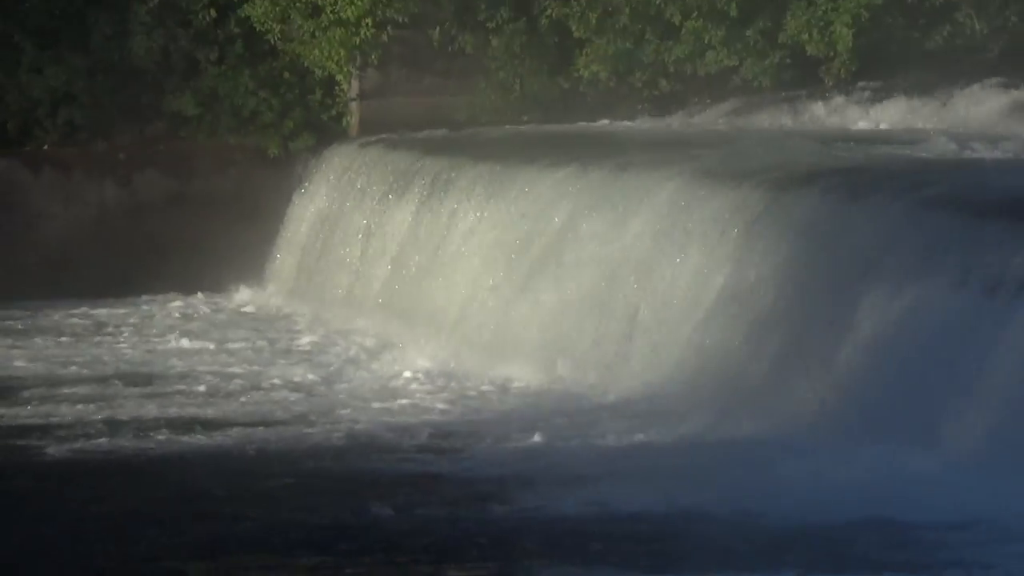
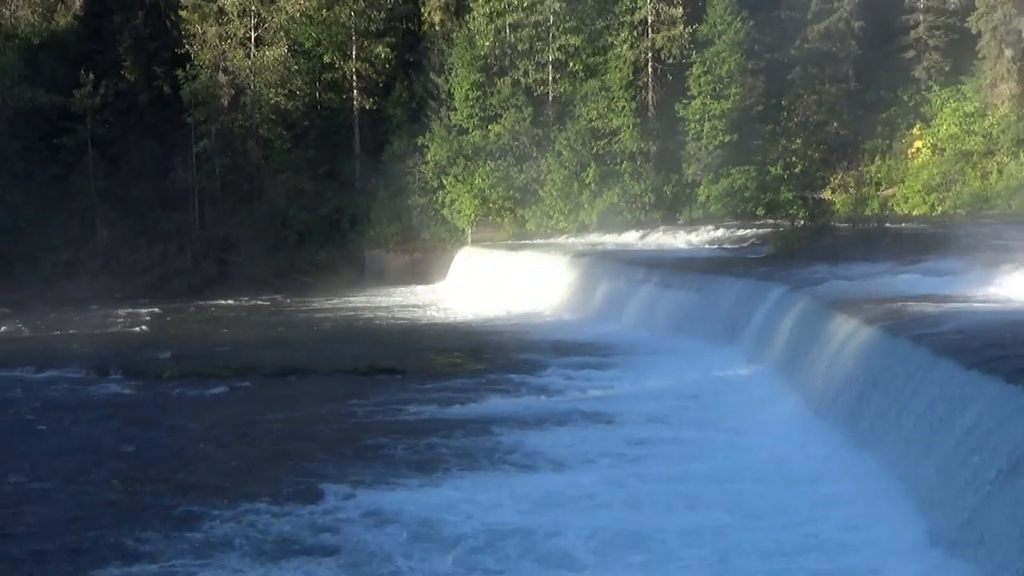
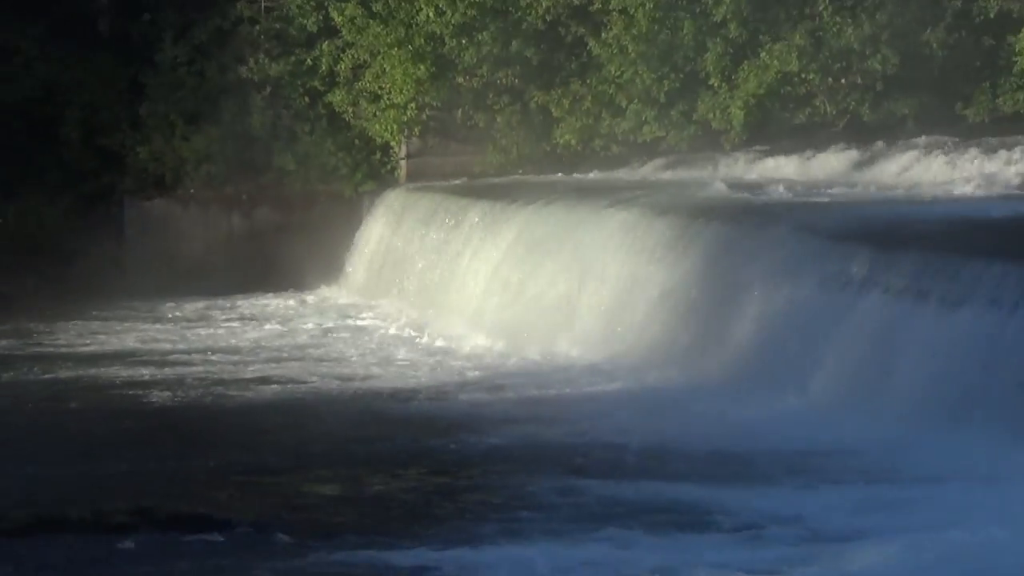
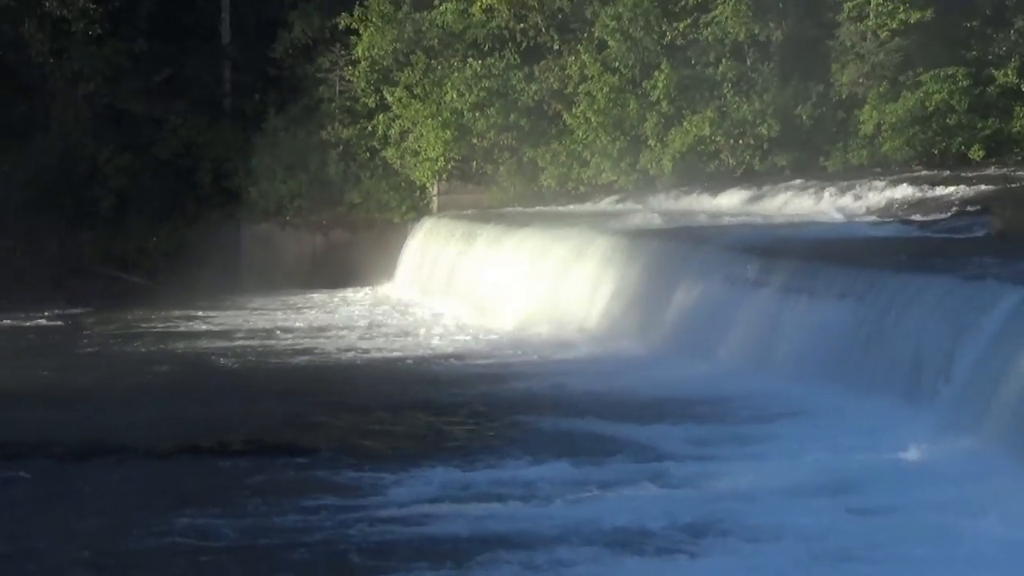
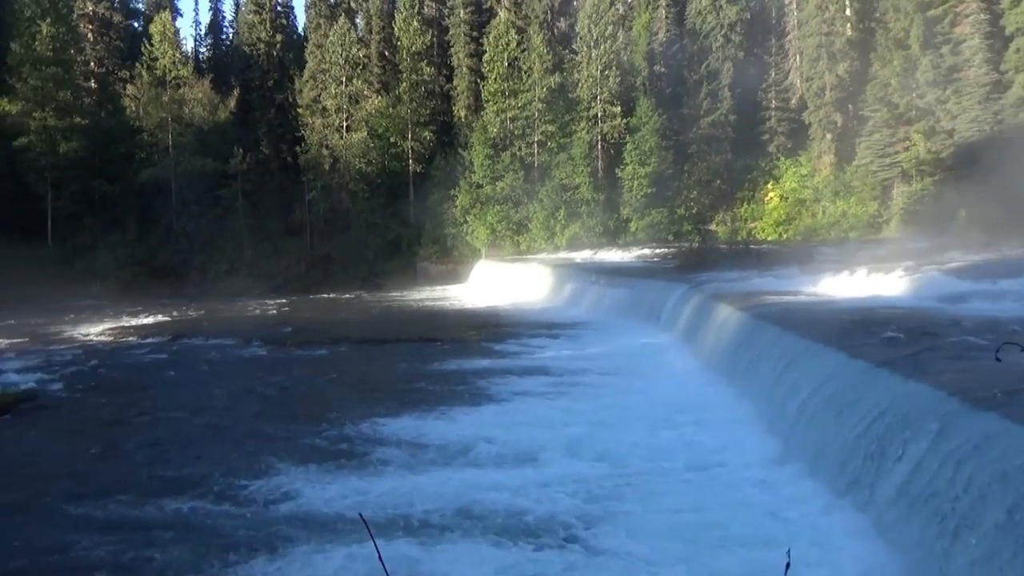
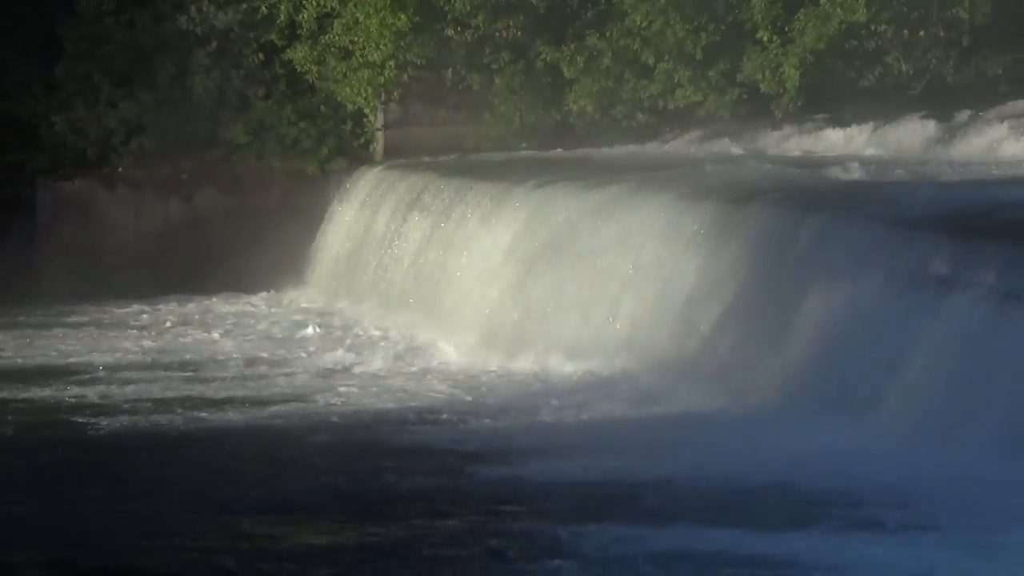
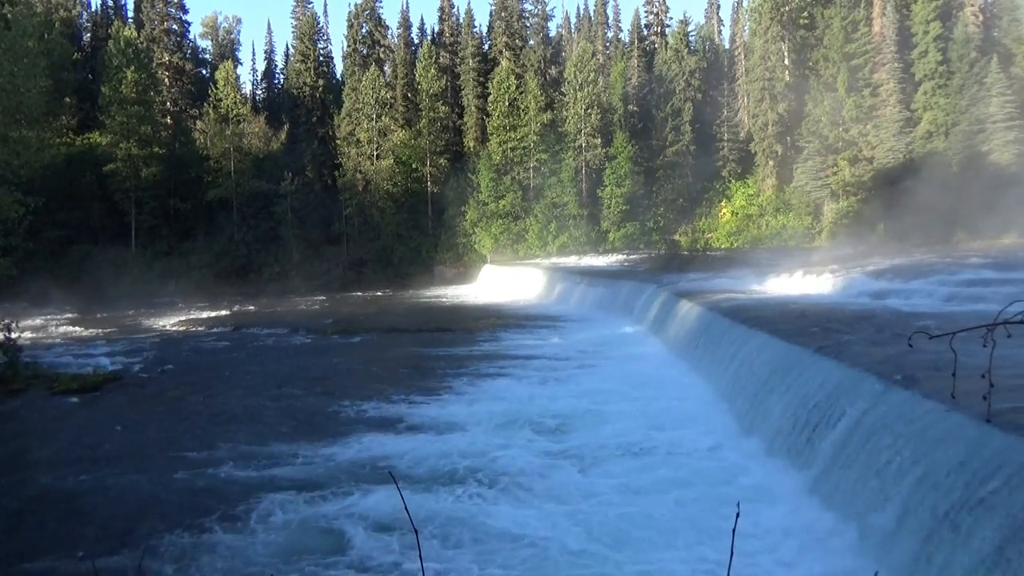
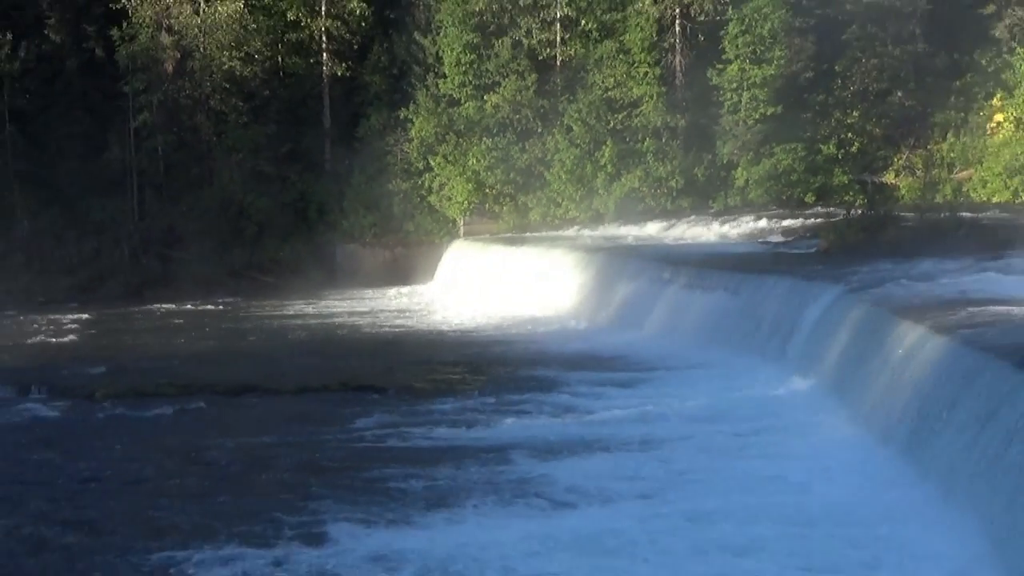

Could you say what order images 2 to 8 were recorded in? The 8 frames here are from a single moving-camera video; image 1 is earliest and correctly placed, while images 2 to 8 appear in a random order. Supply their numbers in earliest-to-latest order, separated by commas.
6, 3, 4, 8, 2, 5, 7
